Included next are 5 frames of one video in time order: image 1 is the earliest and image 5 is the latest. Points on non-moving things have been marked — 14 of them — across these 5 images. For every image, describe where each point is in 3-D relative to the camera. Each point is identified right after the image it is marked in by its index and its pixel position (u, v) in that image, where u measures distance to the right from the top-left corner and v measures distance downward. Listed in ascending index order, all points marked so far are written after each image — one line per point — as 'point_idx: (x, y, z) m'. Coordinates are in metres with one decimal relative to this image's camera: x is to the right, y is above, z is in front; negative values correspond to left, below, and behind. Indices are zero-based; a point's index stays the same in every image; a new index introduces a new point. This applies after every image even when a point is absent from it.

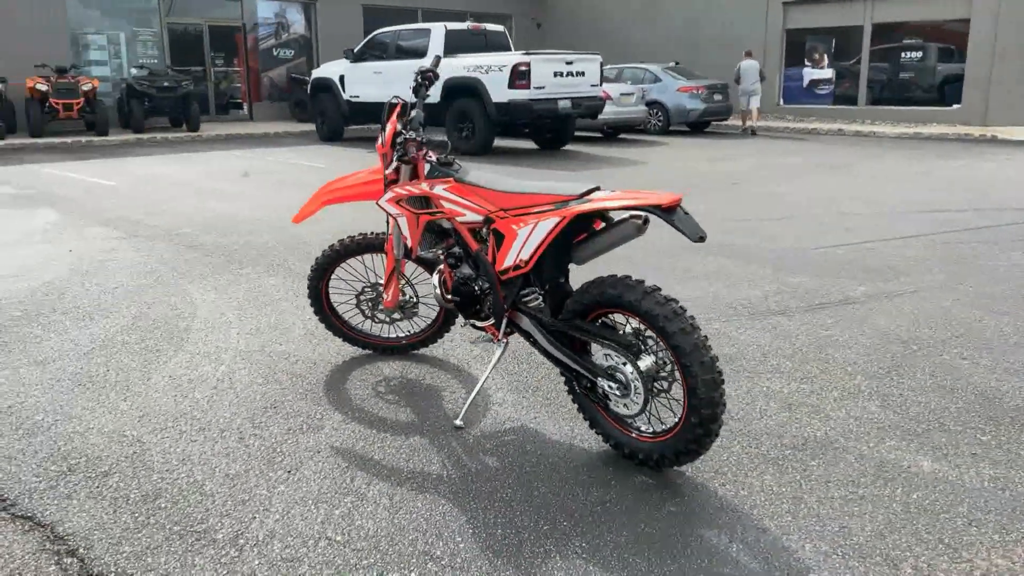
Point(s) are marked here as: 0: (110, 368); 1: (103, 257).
0: (-2.1, -0.4, +4.5) m
1: (-3.5, +0.3, +7.2) m
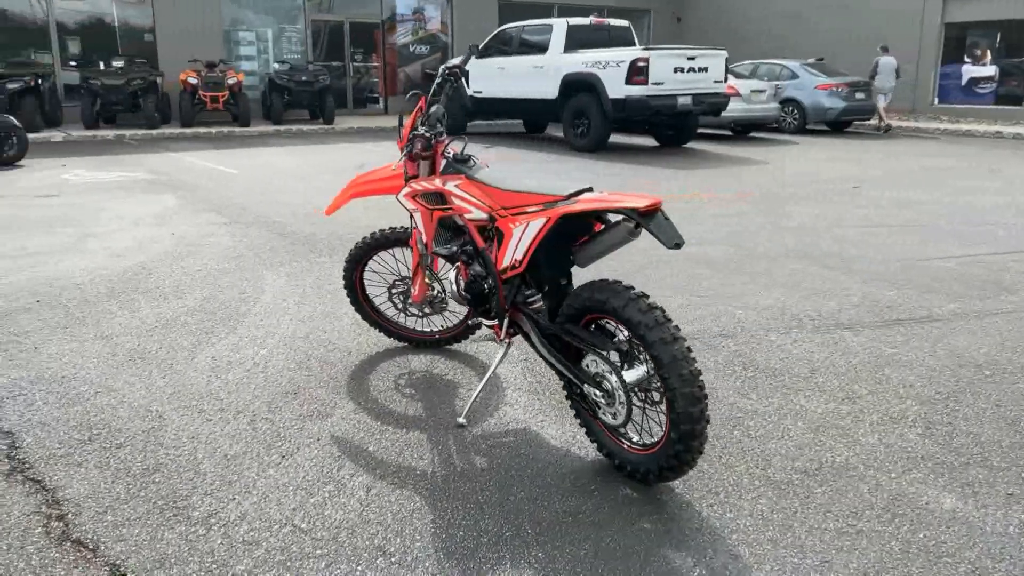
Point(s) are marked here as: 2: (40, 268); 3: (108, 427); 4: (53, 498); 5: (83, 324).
0: (-2.0, -0.3, +4.8) m
1: (-2.8, +0.4, +7.7) m
2: (-3.7, +0.2, +6.8) m
3: (-1.8, -0.6, +3.7) m
4: (-1.7, -0.8, +3.1) m
5: (-2.6, -0.2, +5.2) m
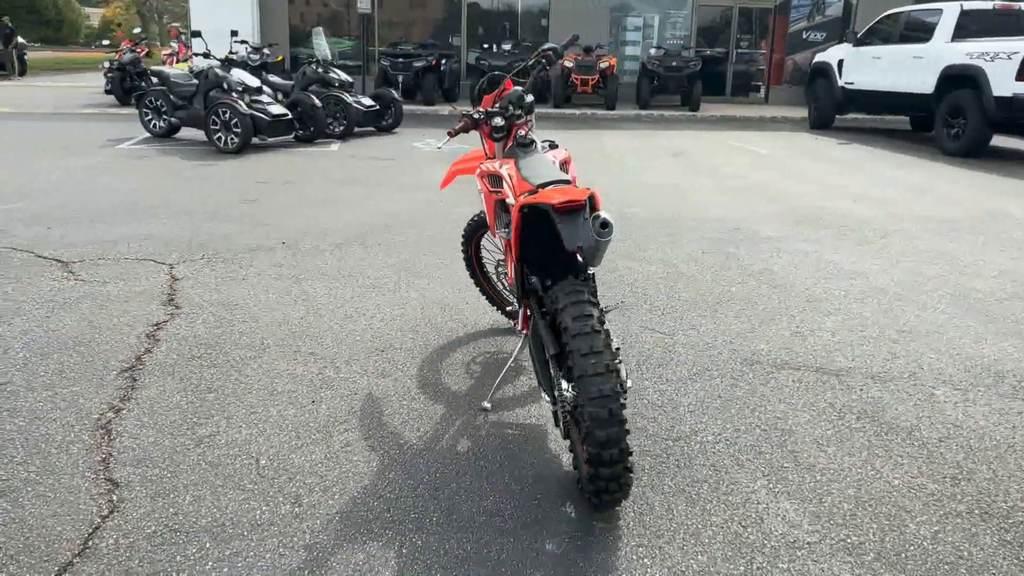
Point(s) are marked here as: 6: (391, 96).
0: (-1.2, 0.0, +5.5) m
1: (-0.5, +0.8, +8.4) m
2: (-1.8, +0.7, +8.0) m
3: (-1.5, -0.3, +4.4) m
4: (-1.7, -0.5, +3.9) m
5: (-1.6, +0.2, +6.1) m
6: (-2.1, +3.3, +15.0) m
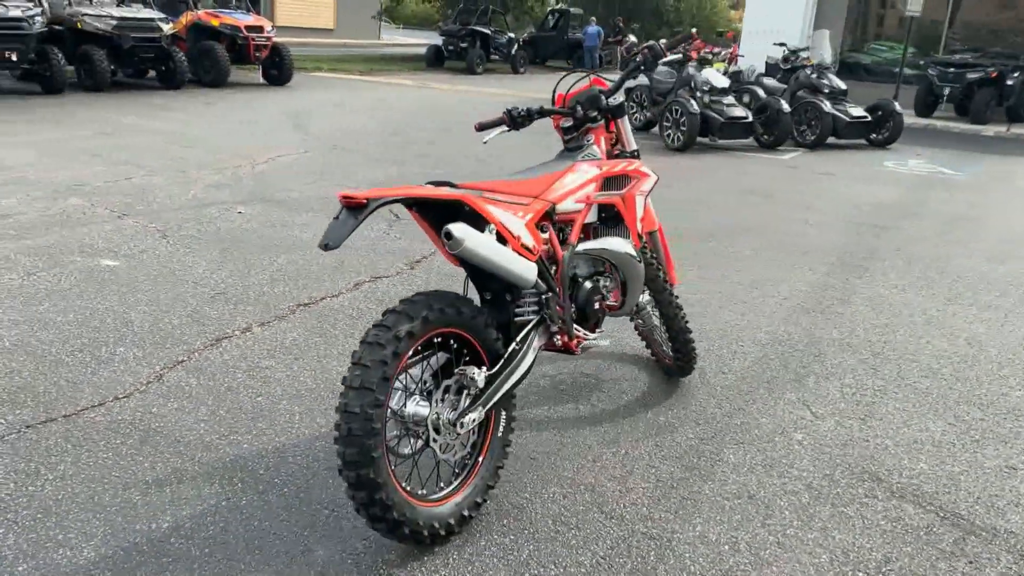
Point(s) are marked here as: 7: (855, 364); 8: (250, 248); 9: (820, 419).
0: (+0.2, 0.0, +5.5) m
1: (+2.6, +0.5, +7.4) m
2: (+1.4, +0.6, +7.9) m
3: (-0.8, -0.1, +4.9) m
4: (-1.3, -0.2, +4.6) m
5: (+0.3, +0.2, +6.3) m
6: (+5.8, +2.8, +13.5) m
7: (+1.8, -0.4, +4.5) m
8: (-1.8, +0.3, +6.0) m
9: (+1.4, -0.6, +3.8) m
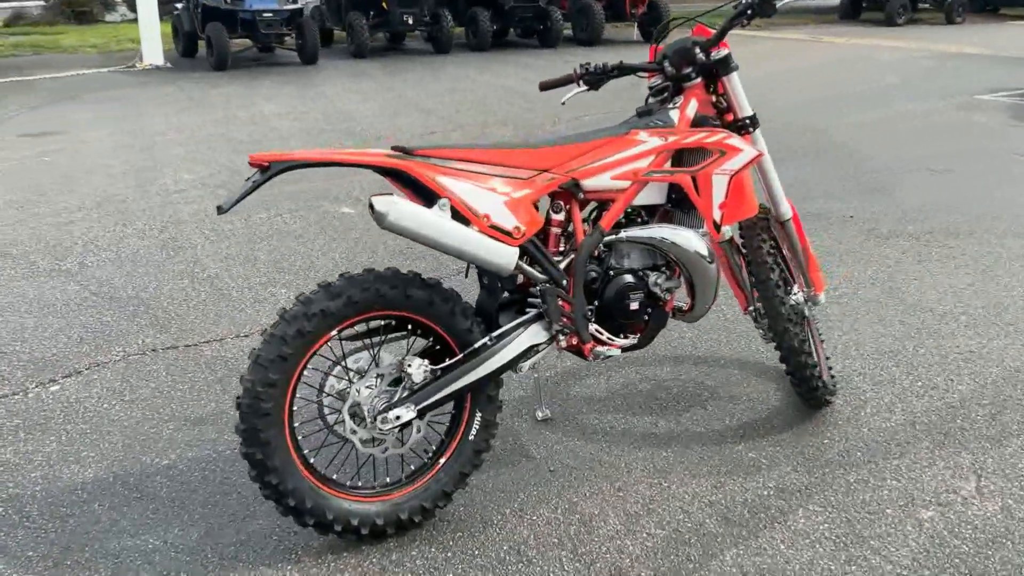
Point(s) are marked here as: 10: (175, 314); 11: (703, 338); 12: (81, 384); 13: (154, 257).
0: (+1.3, +0.1, +4.8) m
1: (+4.3, +0.3, +5.4) m
2: (+3.5, +0.6, +6.3) m
3: (+0.2, 0.0, +4.7) m
4: (-0.4, 0.0, +4.6) m
5: (+1.8, +0.3, +5.4) m
6: (+10.2, +2.4, +9.1) m
7: (+2.2, -0.5, +3.2) m
8: (-0.2, +0.6, +6.1) m
9: (+1.5, -0.7, +2.8) m
10: (-1.6, -0.1, +4.2) m
11: (+0.9, -0.2, +3.9) m
12: (-1.7, -0.4, +3.5) m
13: (-2.1, +0.2, +5.0) m
